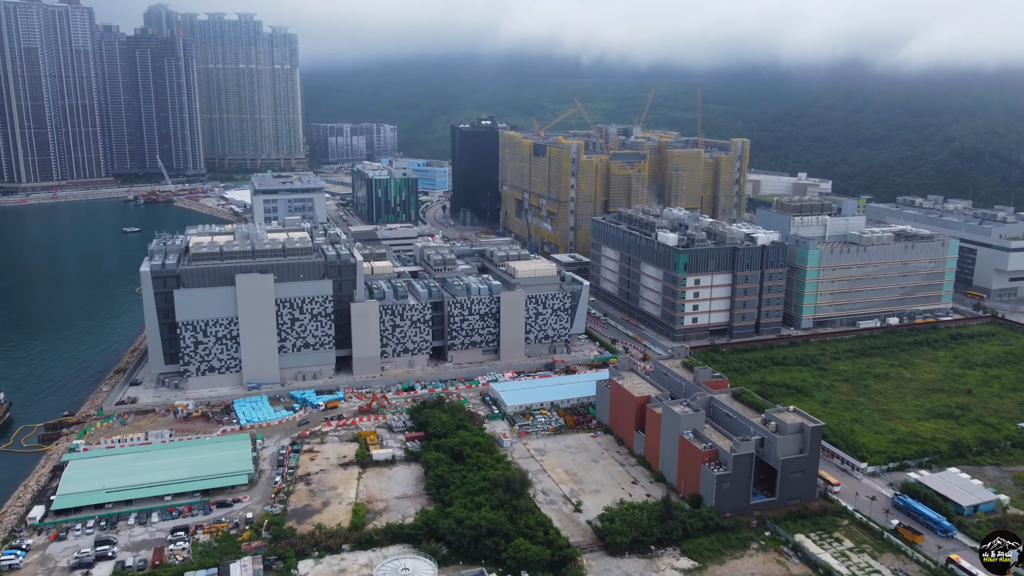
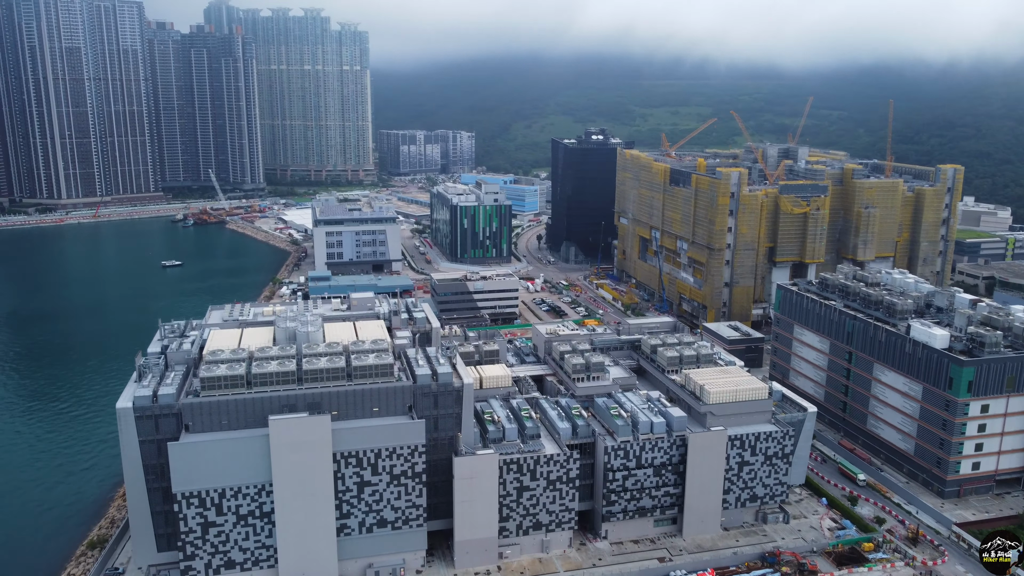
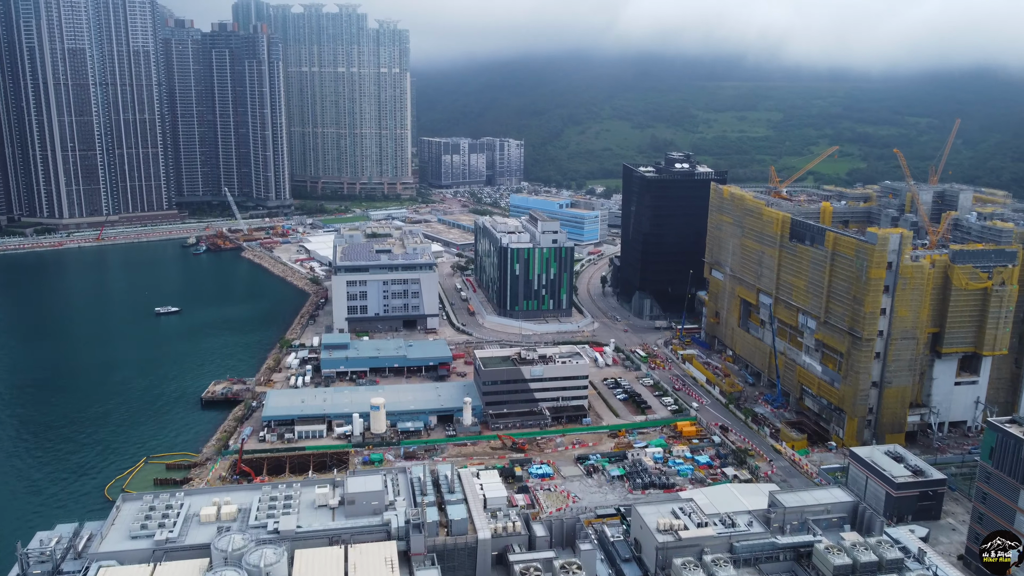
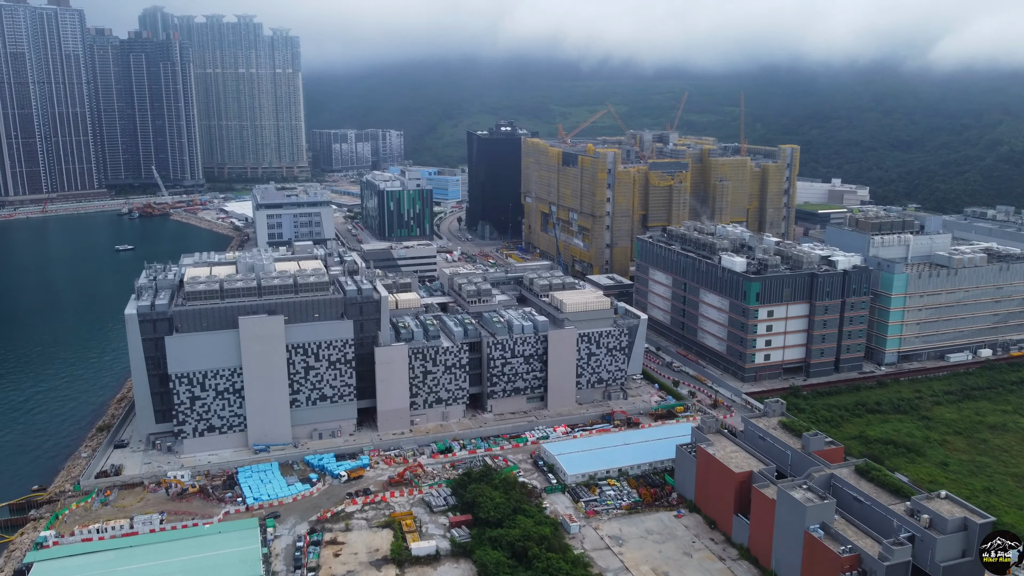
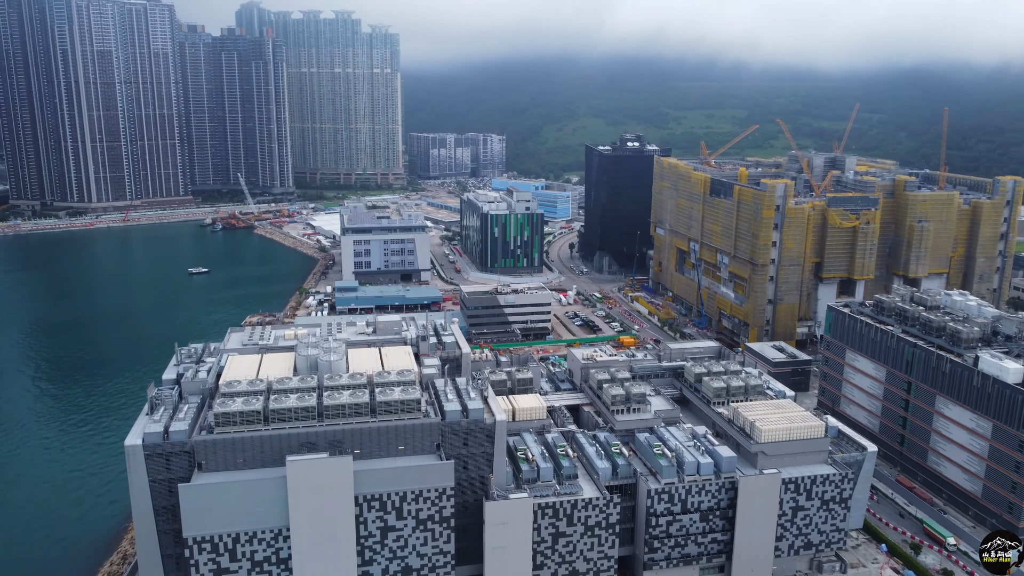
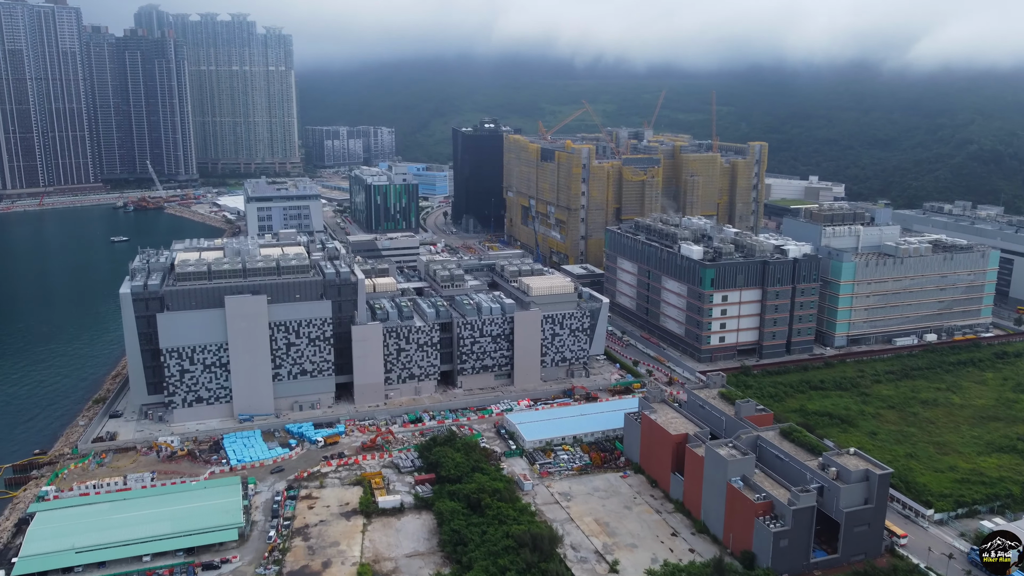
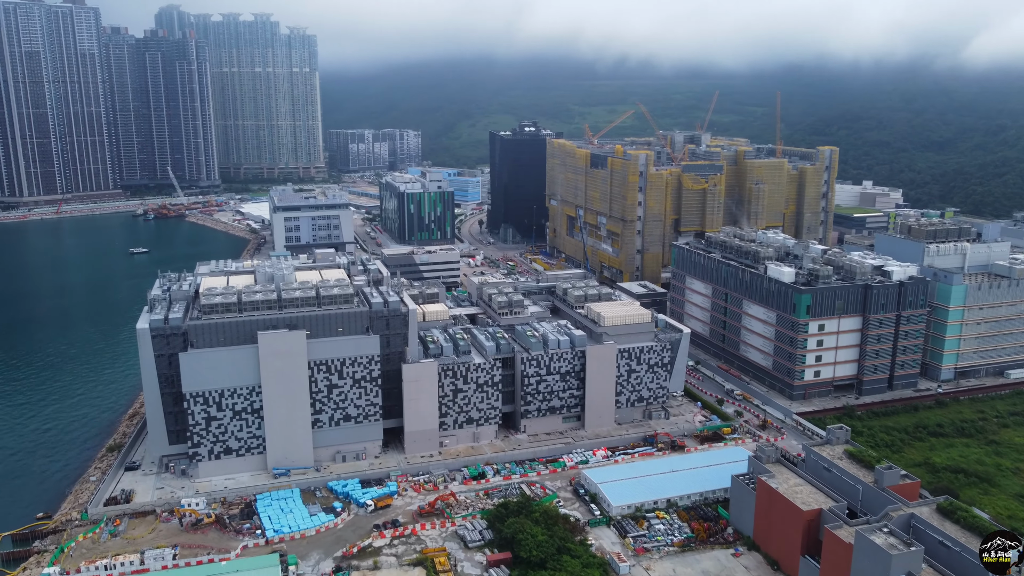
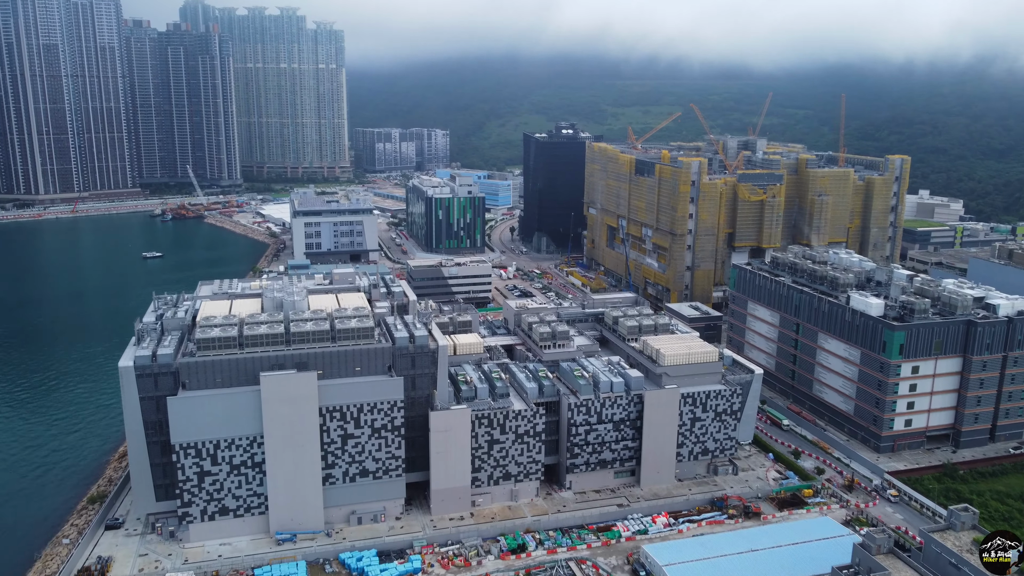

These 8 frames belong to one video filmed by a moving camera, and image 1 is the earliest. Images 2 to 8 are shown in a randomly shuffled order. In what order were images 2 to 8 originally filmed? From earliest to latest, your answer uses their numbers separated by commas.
6, 4, 7, 8, 2, 5, 3
